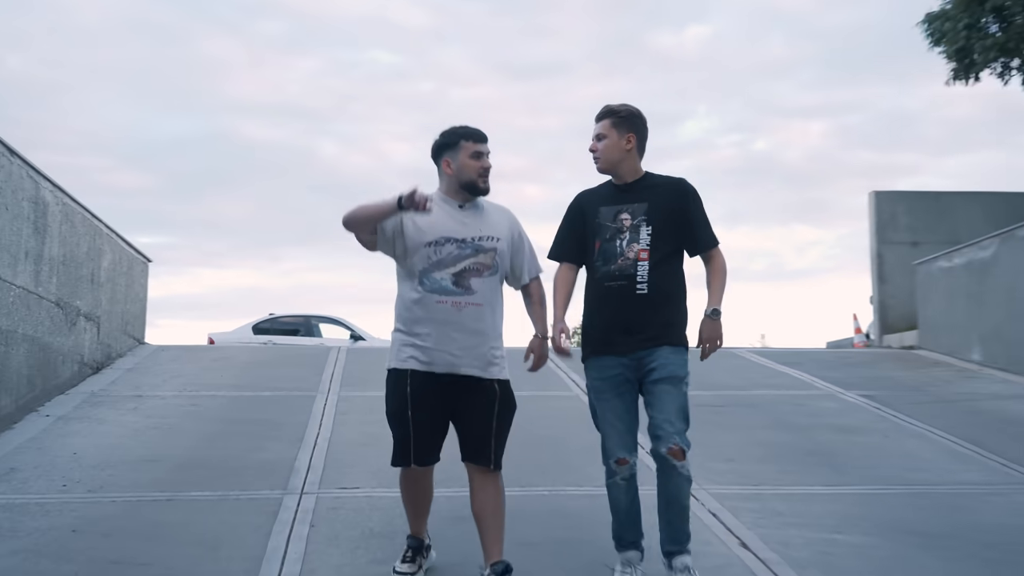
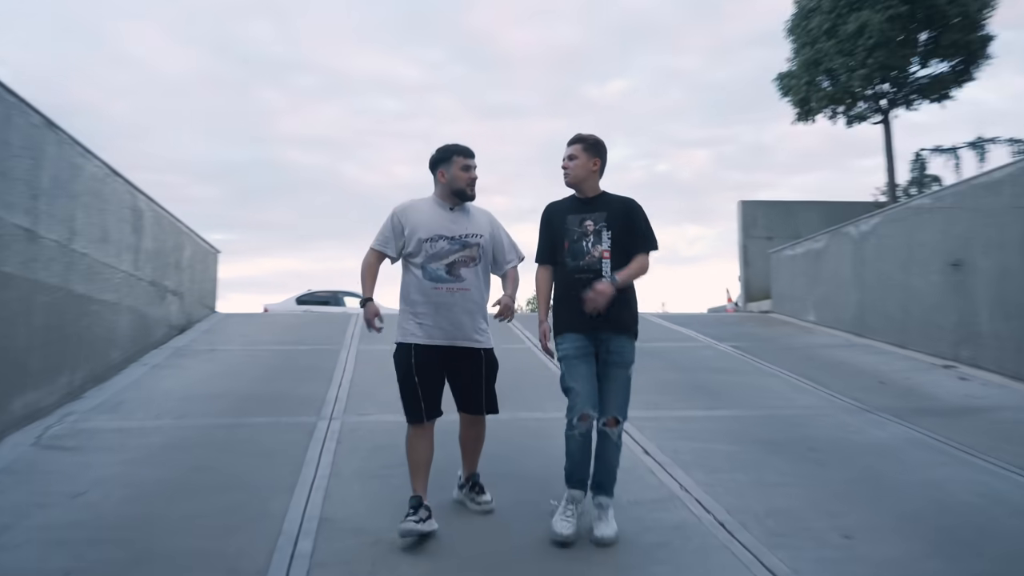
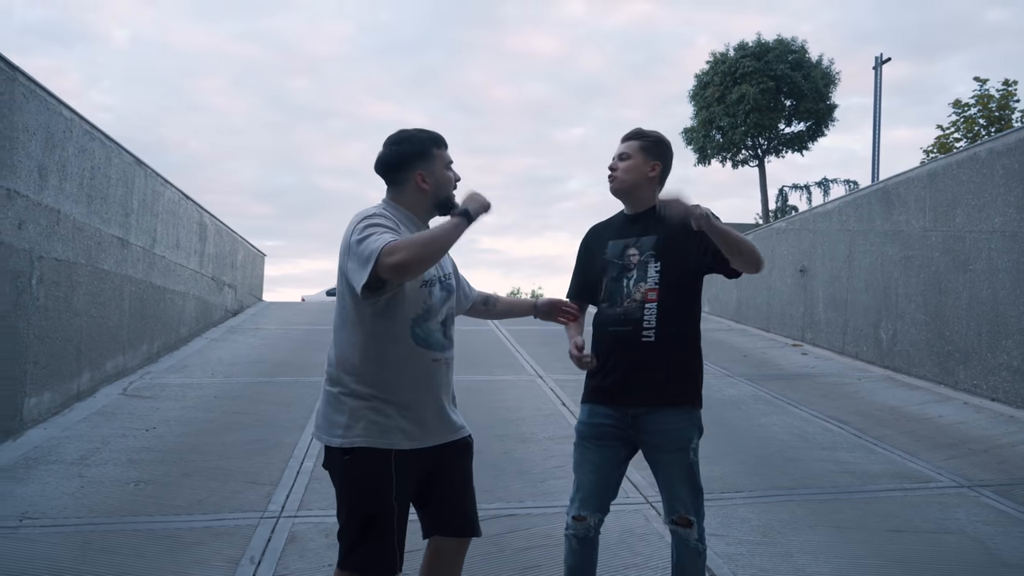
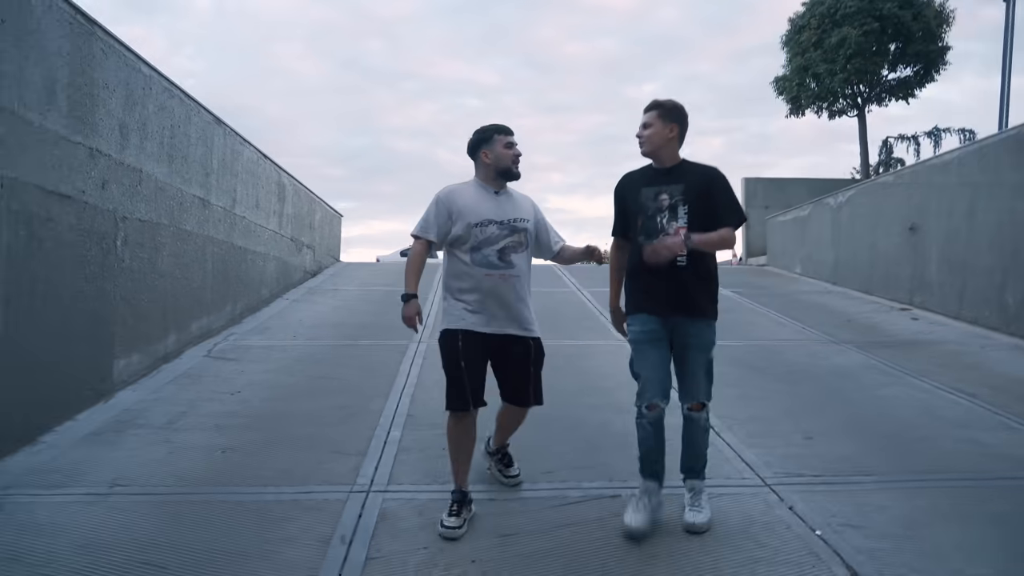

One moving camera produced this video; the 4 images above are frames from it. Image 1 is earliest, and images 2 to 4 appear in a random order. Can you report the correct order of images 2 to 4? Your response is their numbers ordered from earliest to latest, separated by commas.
2, 4, 3
